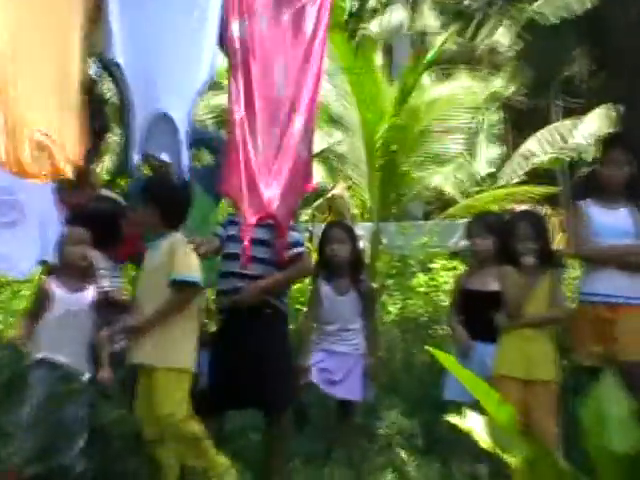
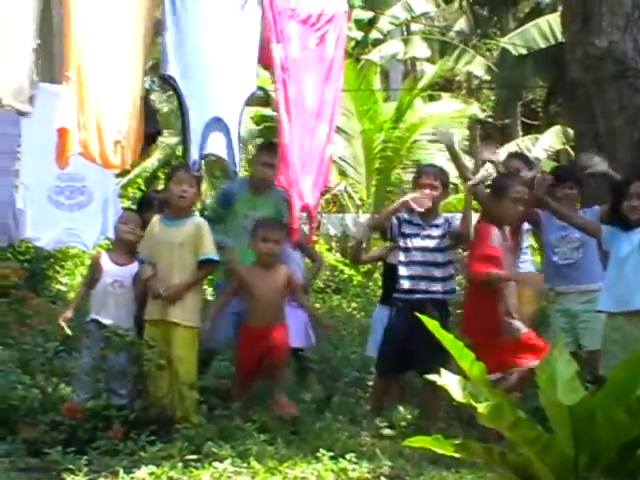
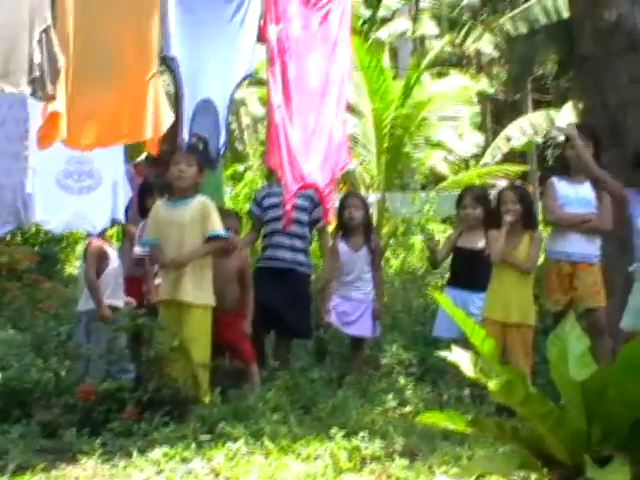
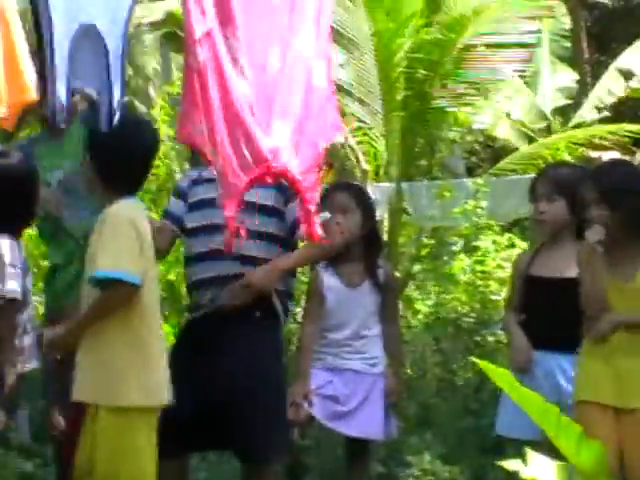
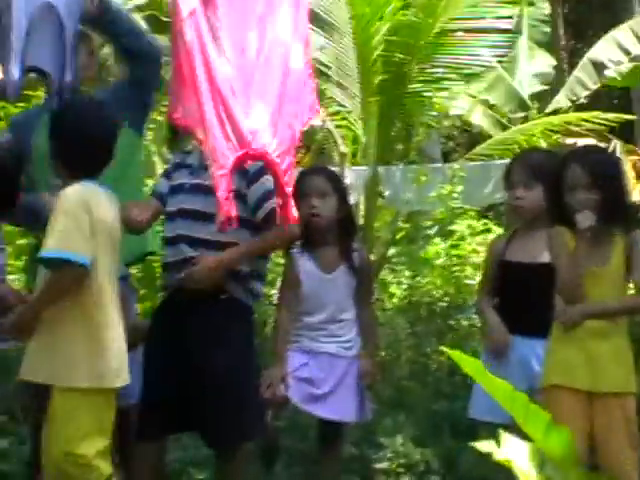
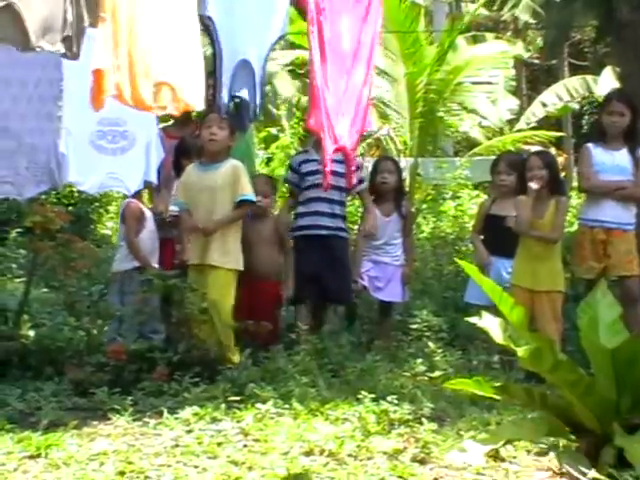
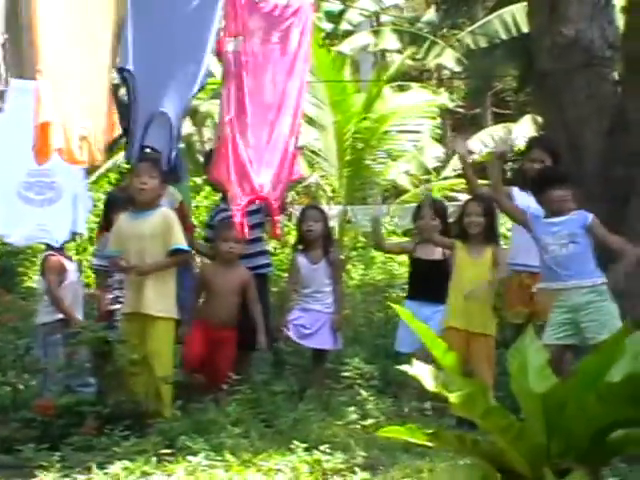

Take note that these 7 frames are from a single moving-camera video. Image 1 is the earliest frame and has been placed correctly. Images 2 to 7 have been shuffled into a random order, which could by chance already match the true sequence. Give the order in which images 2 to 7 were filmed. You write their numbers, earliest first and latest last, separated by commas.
5, 4, 6, 3, 7, 2
